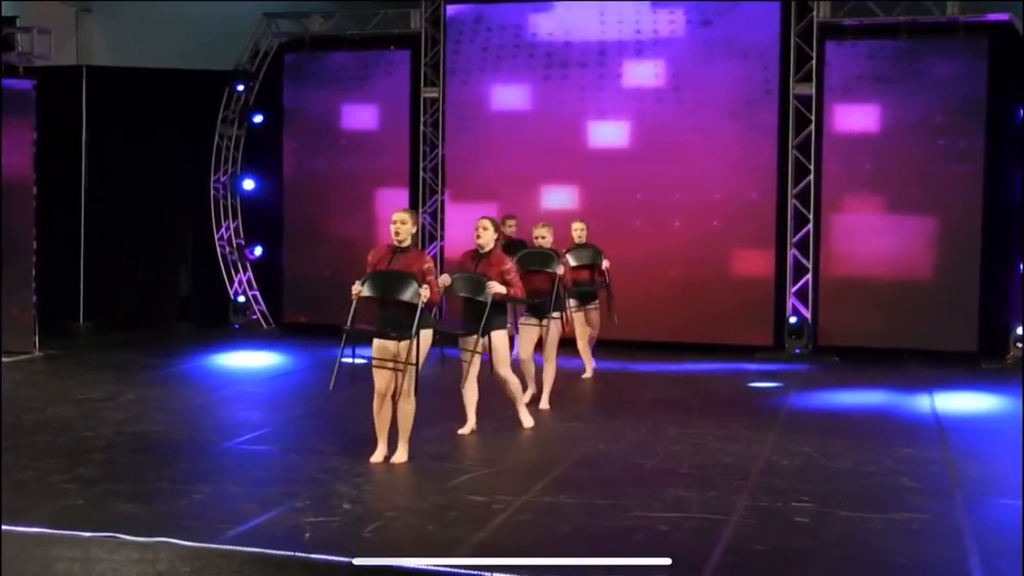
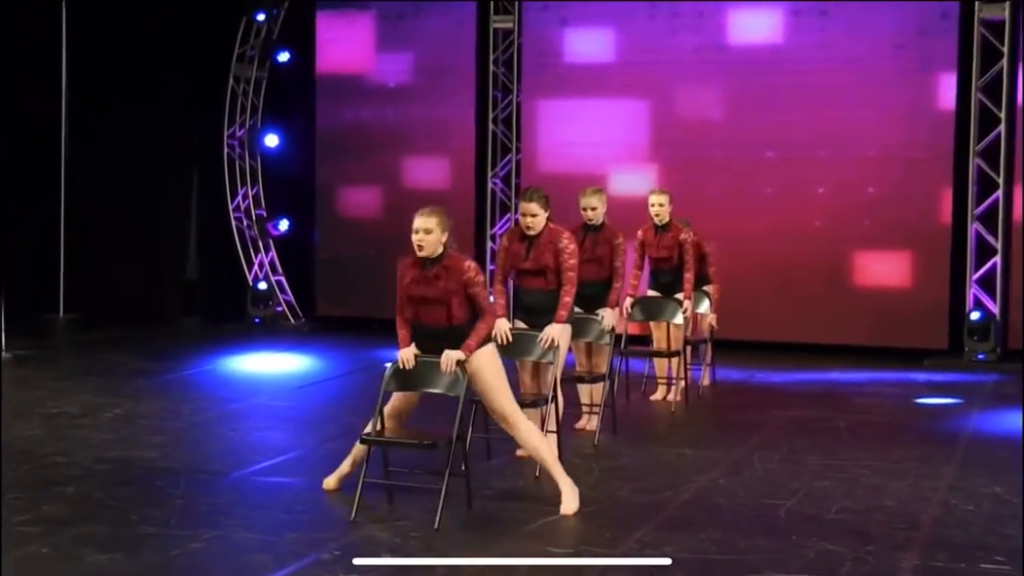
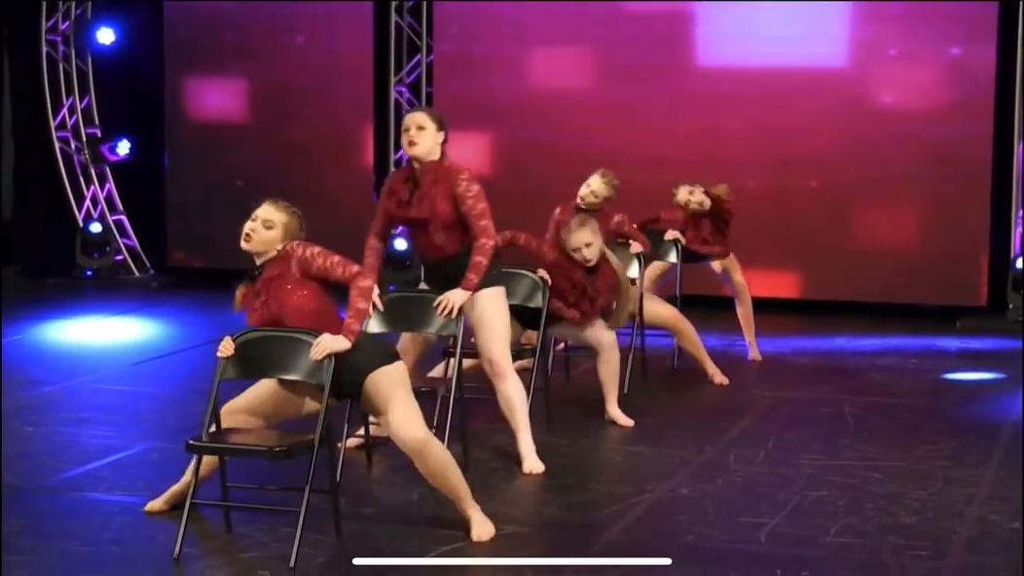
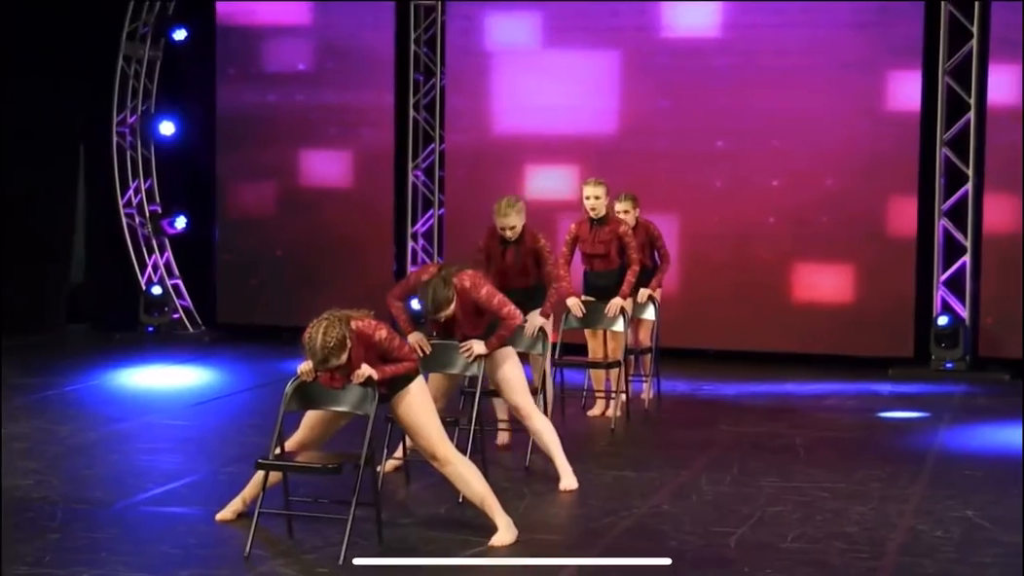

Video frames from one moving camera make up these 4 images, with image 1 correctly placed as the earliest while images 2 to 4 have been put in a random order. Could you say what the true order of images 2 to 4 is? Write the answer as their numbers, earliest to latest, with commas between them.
2, 4, 3
